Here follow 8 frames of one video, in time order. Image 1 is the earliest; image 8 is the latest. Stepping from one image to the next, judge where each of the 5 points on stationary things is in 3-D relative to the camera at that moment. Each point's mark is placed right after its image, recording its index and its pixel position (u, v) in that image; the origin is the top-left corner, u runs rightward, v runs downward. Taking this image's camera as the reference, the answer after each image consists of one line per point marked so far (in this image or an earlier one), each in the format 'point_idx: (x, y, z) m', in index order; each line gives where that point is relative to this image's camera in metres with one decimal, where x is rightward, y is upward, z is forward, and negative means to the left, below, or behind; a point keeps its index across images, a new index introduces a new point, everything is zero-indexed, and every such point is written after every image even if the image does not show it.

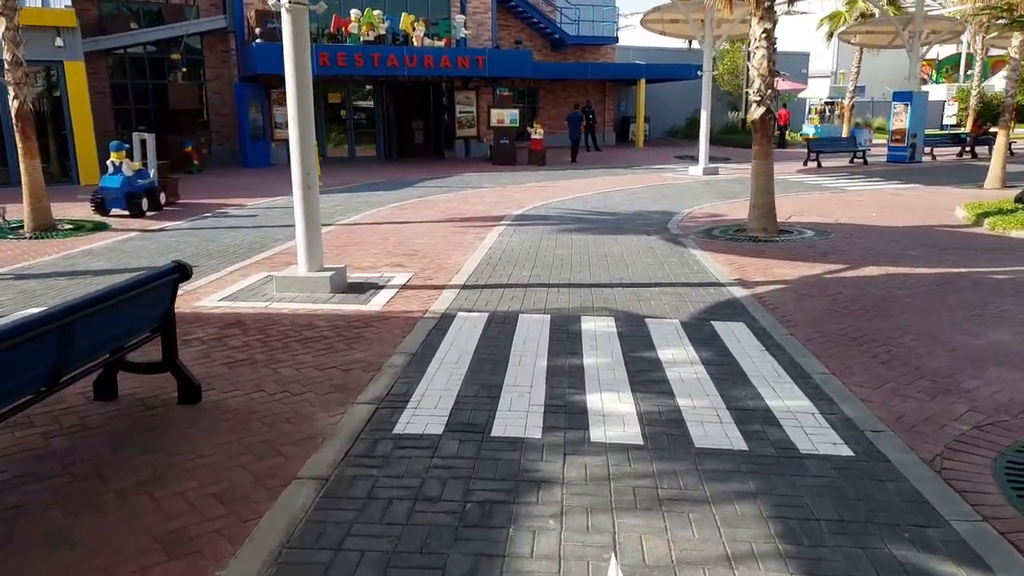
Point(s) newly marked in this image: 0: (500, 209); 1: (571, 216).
0: (-0.2, +1.6, +15.1) m
1: (+1.1, +1.3, +13.8) m
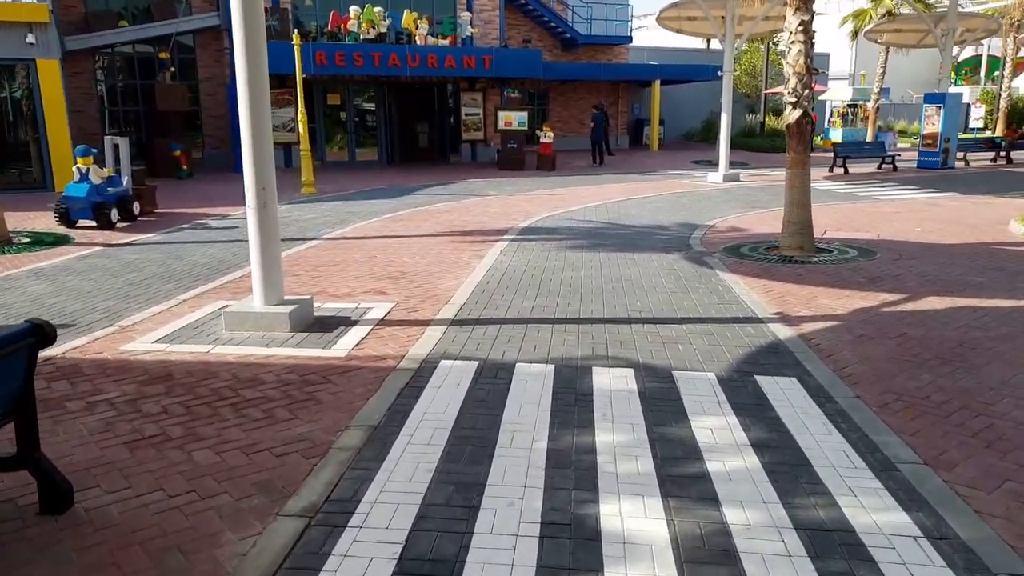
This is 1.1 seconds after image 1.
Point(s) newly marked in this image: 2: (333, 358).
0: (-0.2, +1.3, +13.8) m
1: (+1.2, +1.0, +12.4) m
2: (-1.4, -0.5, +5.7) m
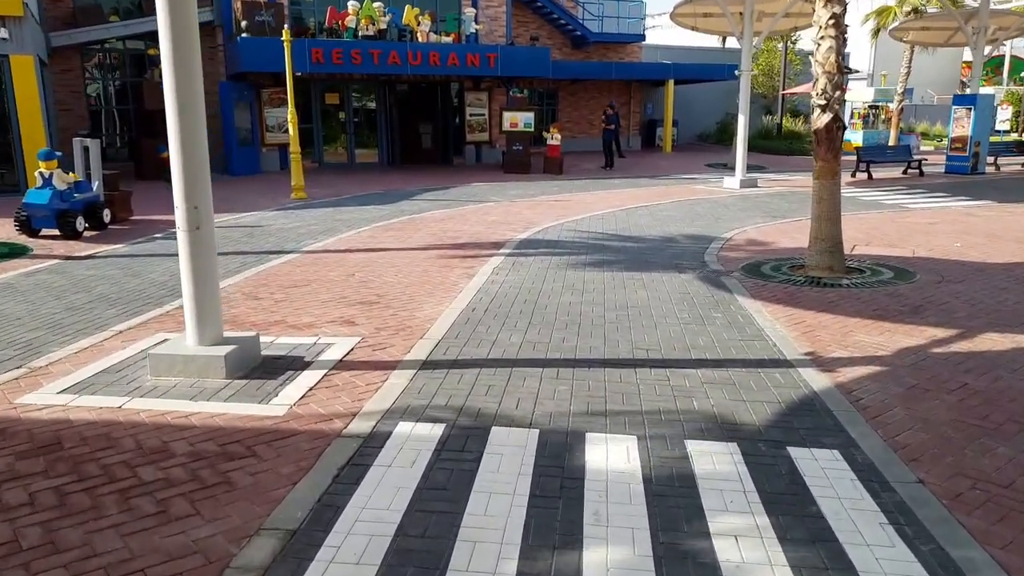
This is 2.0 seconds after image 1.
0: (-0.2, +1.0, +12.8) m
1: (+1.1, +0.7, +11.4) m
2: (-1.5, -0.8, +4.7) m
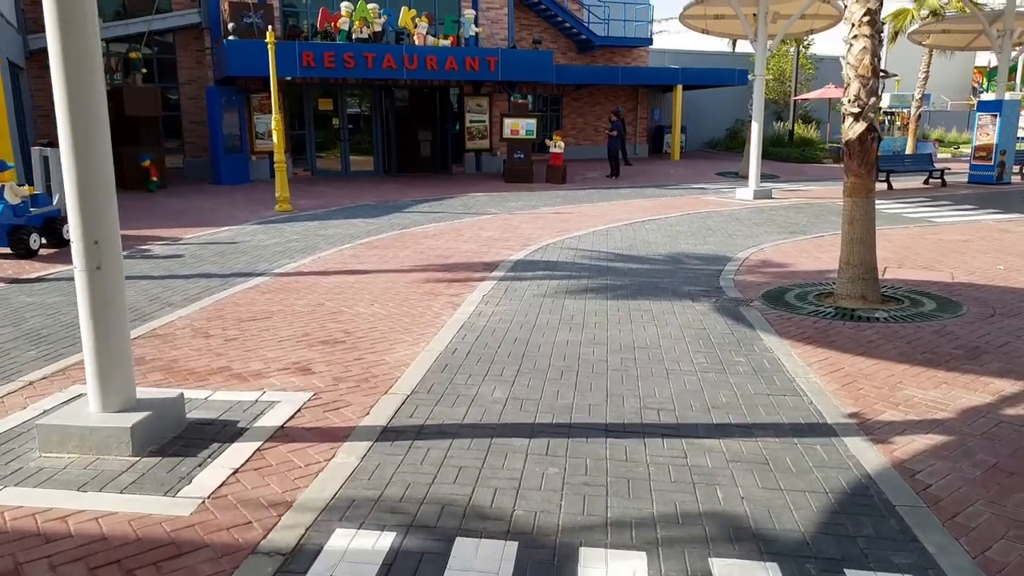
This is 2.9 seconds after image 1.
0: (-0.2, +0.6, +11.7) m
1: (+1.1, +0.3, +10.3) m
2: (-1.7, -1.1, +3.6) m
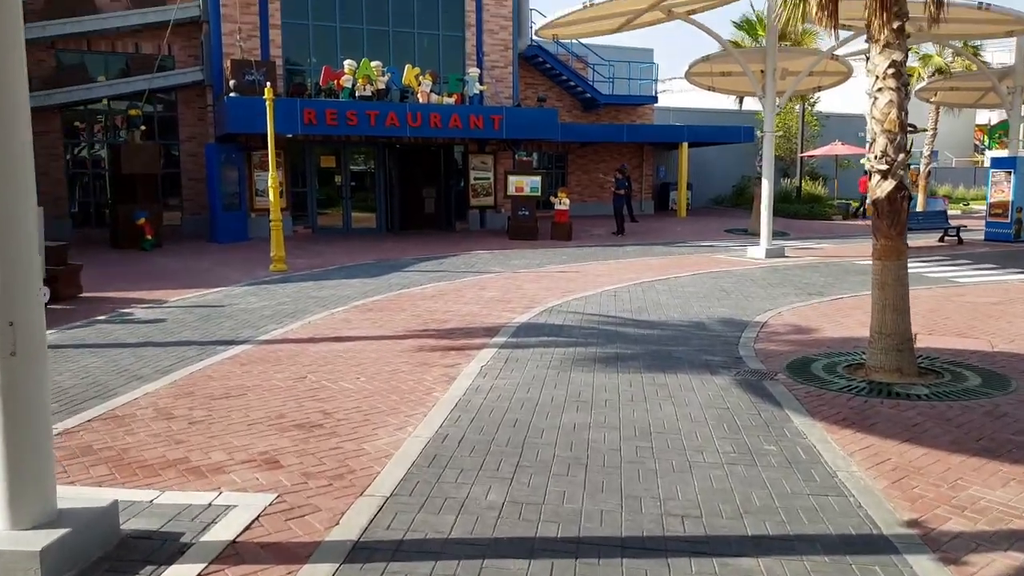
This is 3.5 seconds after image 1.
0: (-0.2, -0.3, +11.0) m
1: (+1.1, -0.5, +9.6) m
2: (-1.7, -1.5, +2.9) m
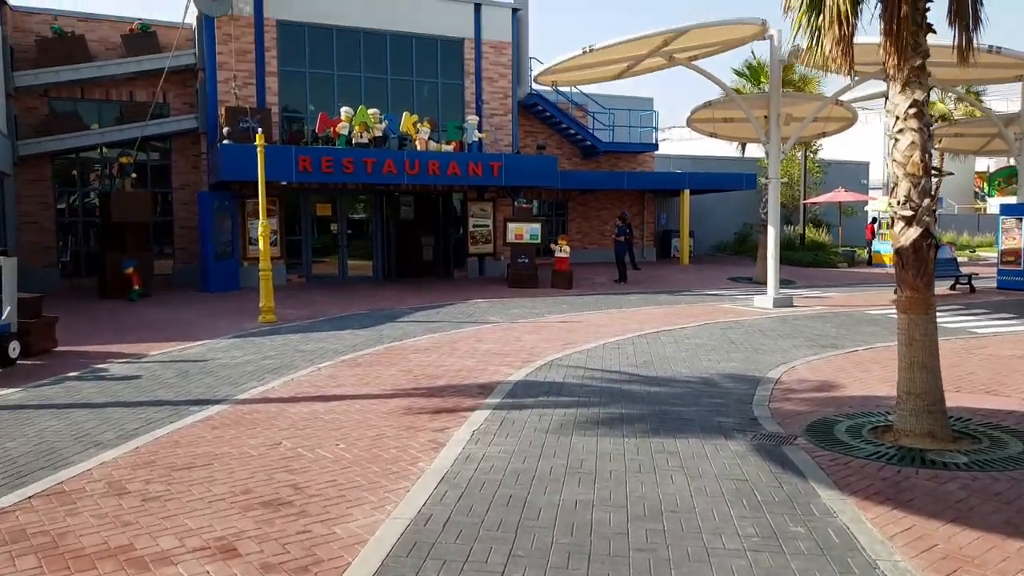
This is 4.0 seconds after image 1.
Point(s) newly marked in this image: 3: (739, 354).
0: (-0.2, -1.1, +10.4) m
1: (+1.0, -1.2, +8.9) m
2: (-1.8, -1.7, +2.2) m
3: (+3.5, -1.0, +11.5) m
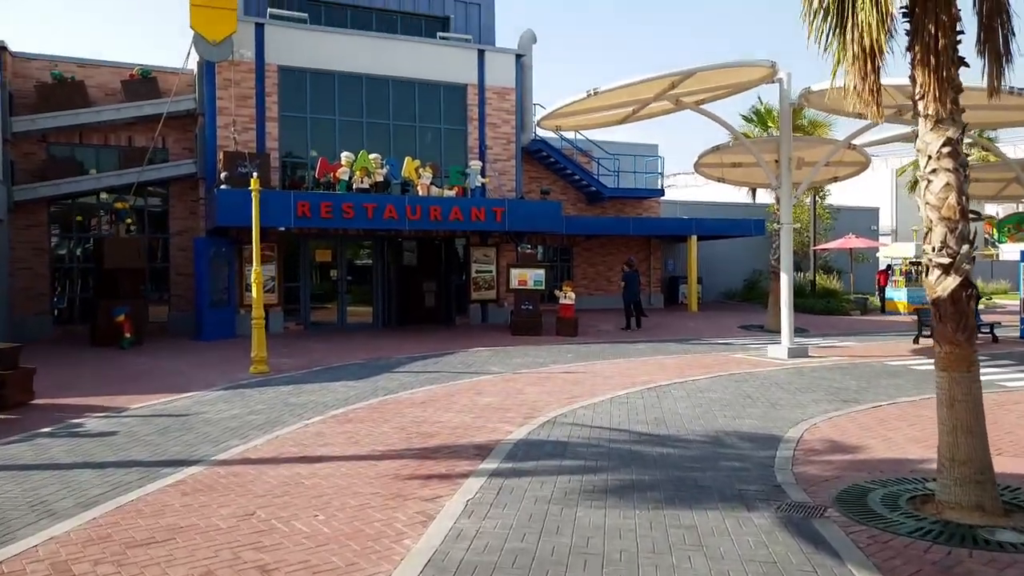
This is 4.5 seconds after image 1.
0: (-0.2, -1.7, +9.7) m
1: (+1.0, -1.8, +8.2) m
2: (-1.8, -1.9, +1.5) m
3: (+3.5, -1.7, +10.8) m
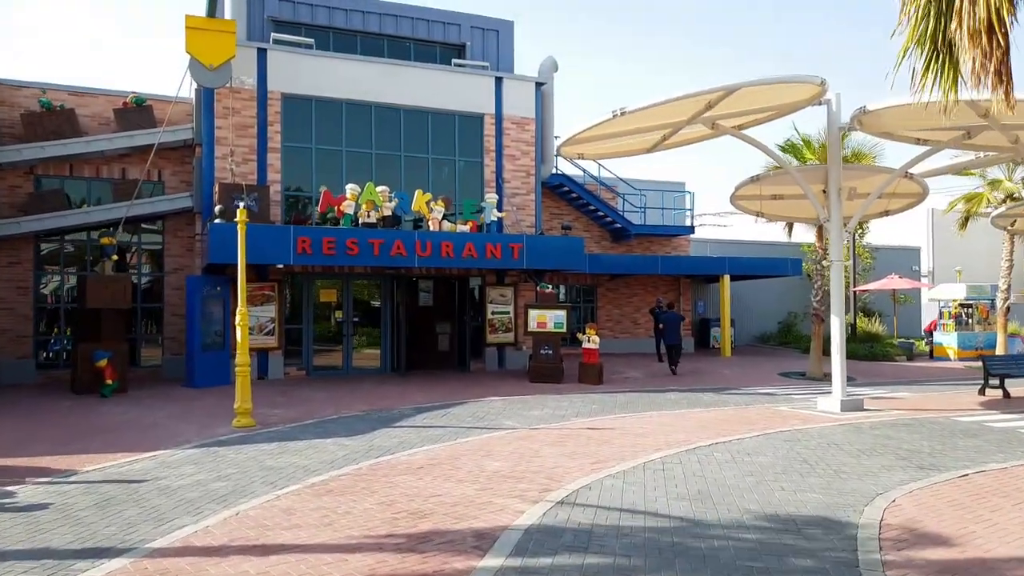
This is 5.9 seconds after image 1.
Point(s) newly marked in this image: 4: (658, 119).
0: (-0.1, -2.2, +8.0) m
1: (+1.1, -2.2, +6.5) m
2: (-1.9, -1.9, -0.2) m
3: (+3.7, -2.3, +9.0) m
4: (+2.6, +3.0, +13.5) m
